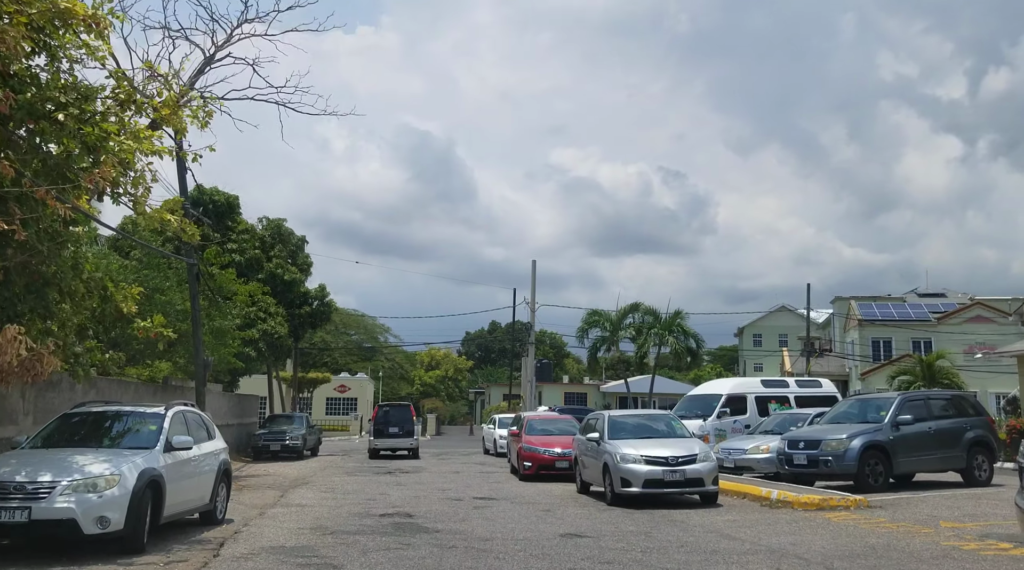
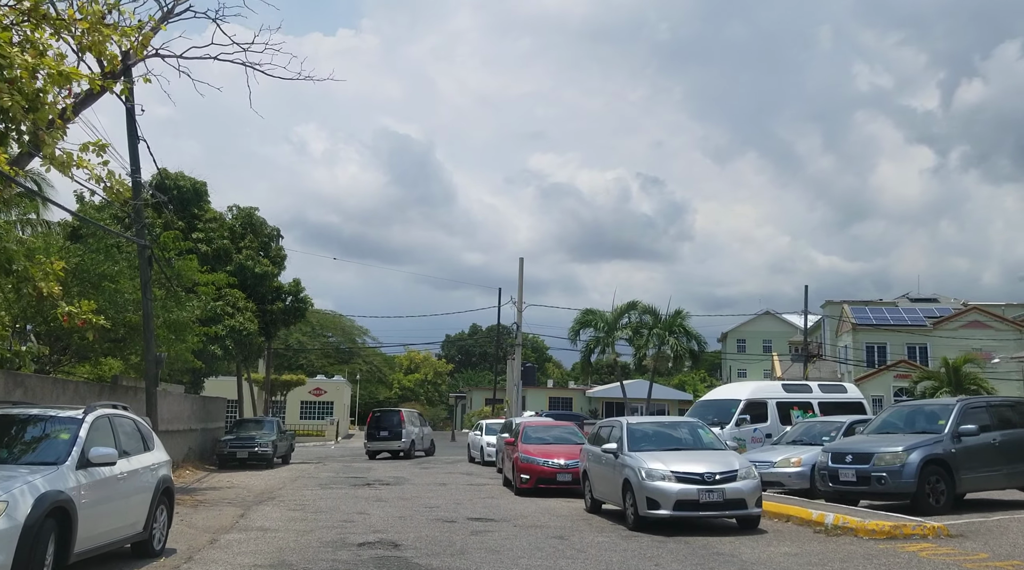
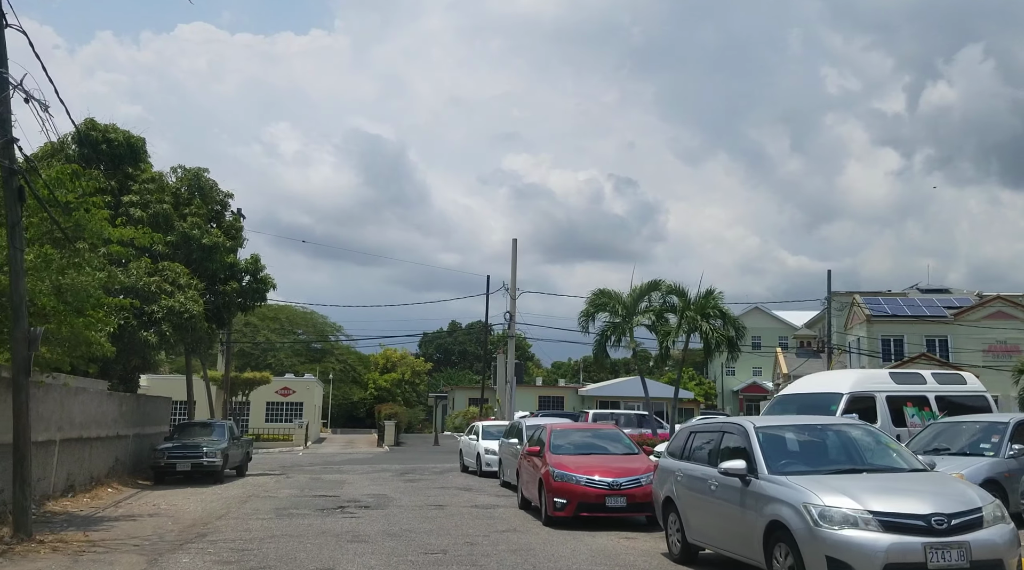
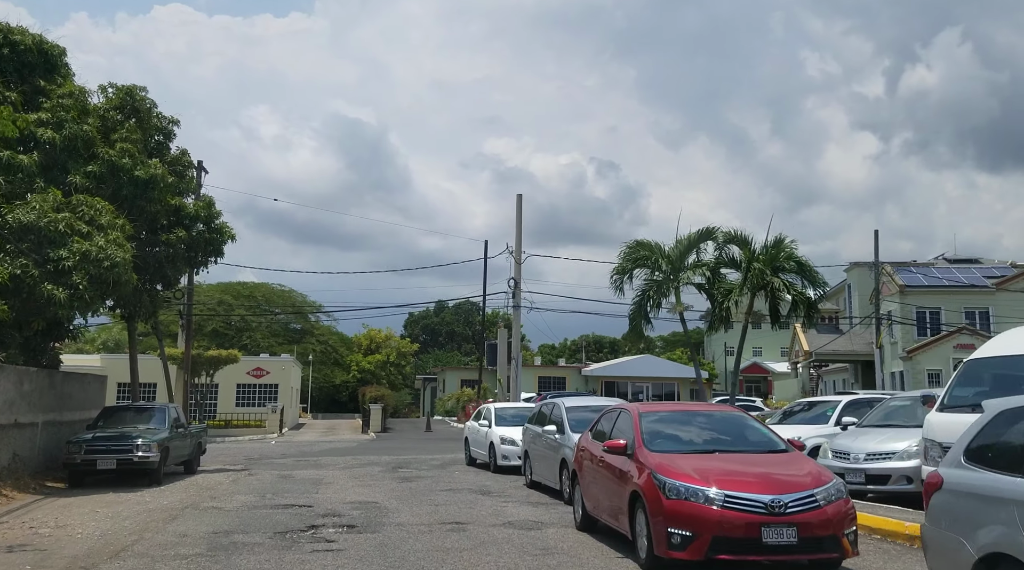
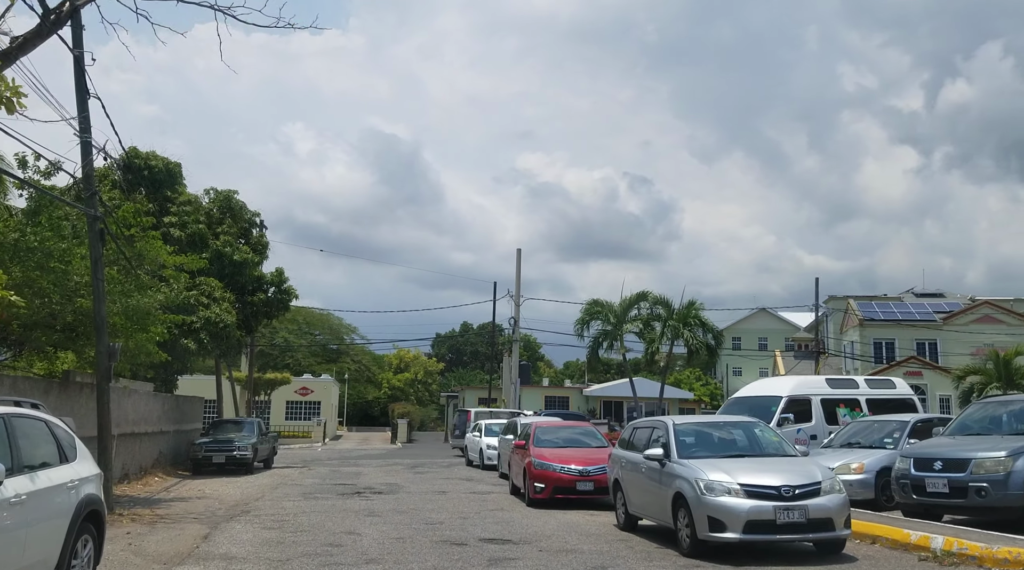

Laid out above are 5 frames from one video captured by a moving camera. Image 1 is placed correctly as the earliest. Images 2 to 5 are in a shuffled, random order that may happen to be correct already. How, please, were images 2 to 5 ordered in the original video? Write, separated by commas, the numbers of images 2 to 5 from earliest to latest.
2, 5, 3, 4
